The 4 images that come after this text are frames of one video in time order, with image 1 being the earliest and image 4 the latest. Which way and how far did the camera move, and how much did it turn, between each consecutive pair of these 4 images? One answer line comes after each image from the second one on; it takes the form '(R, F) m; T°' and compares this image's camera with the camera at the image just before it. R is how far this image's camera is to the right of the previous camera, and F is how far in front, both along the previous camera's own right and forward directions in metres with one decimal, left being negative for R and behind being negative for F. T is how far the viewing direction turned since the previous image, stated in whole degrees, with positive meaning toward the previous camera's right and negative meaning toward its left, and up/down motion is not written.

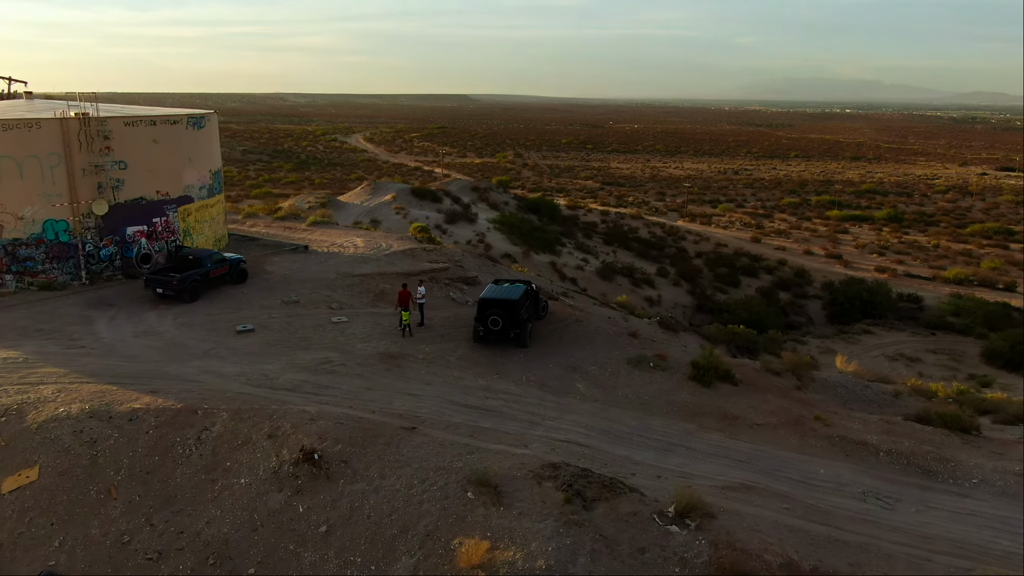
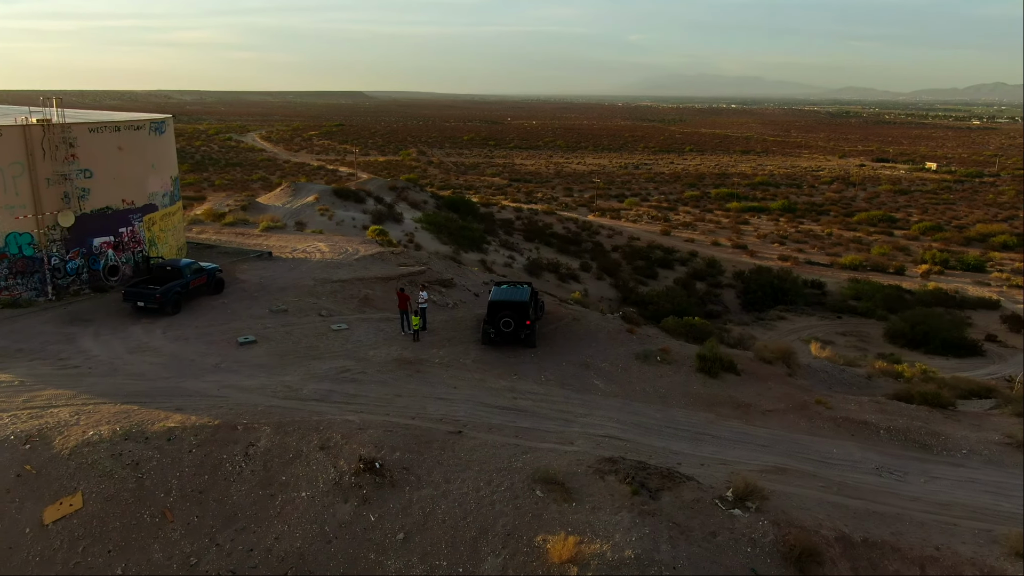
(-2.2, -0.2) m; +7°
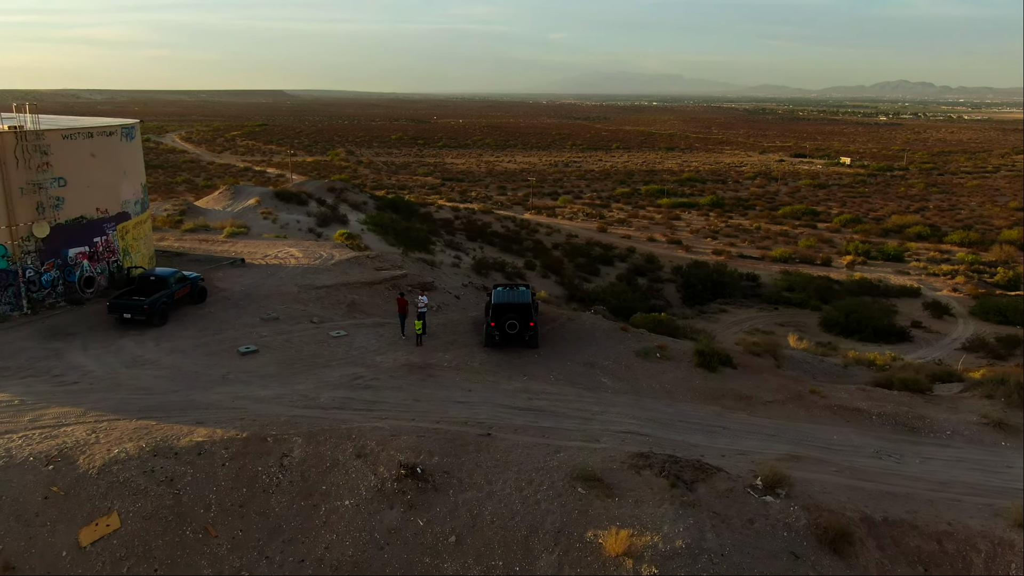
(-1.5, -0.2) m; +5°
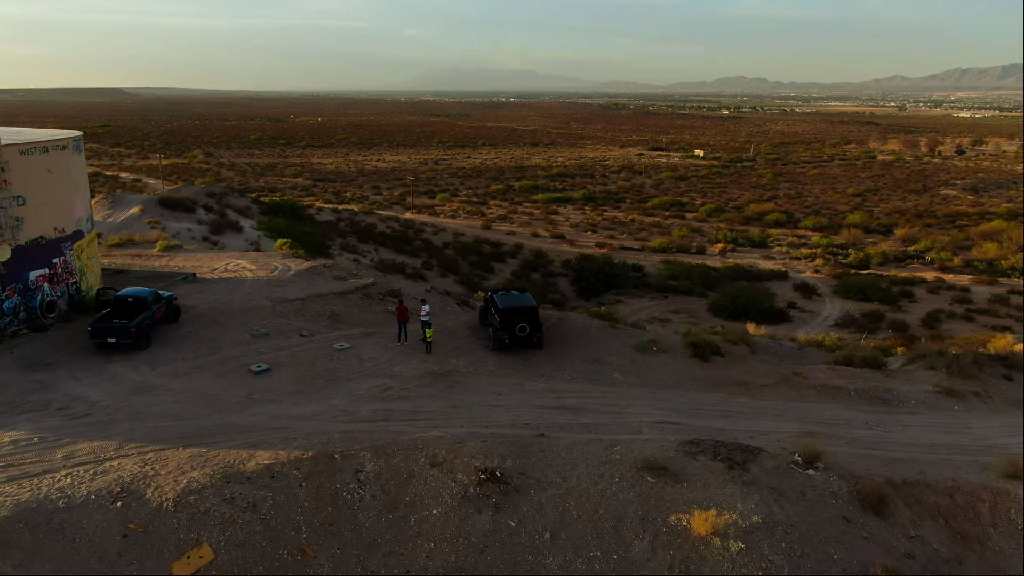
(-3.0, -0.3) m; +10°
